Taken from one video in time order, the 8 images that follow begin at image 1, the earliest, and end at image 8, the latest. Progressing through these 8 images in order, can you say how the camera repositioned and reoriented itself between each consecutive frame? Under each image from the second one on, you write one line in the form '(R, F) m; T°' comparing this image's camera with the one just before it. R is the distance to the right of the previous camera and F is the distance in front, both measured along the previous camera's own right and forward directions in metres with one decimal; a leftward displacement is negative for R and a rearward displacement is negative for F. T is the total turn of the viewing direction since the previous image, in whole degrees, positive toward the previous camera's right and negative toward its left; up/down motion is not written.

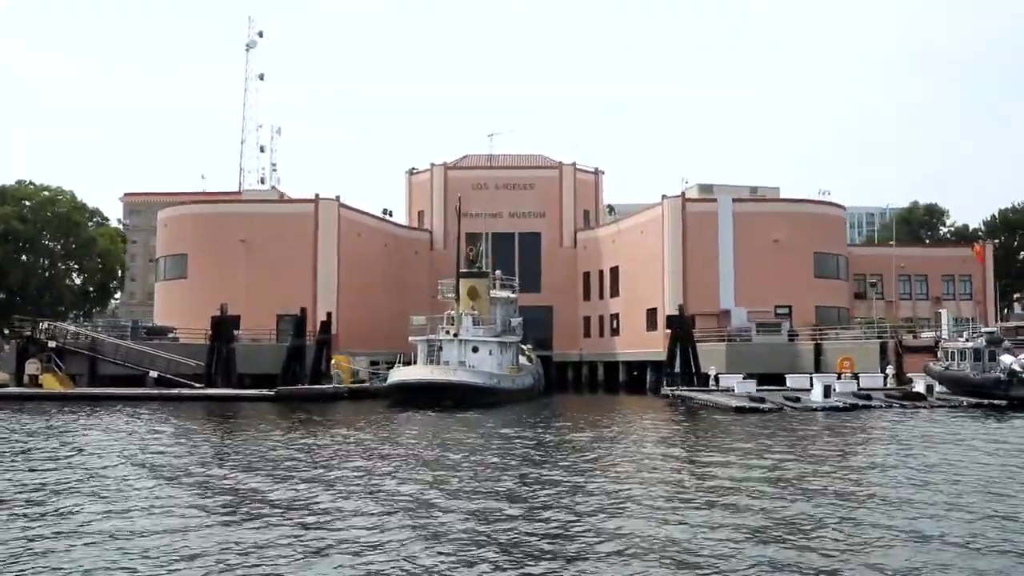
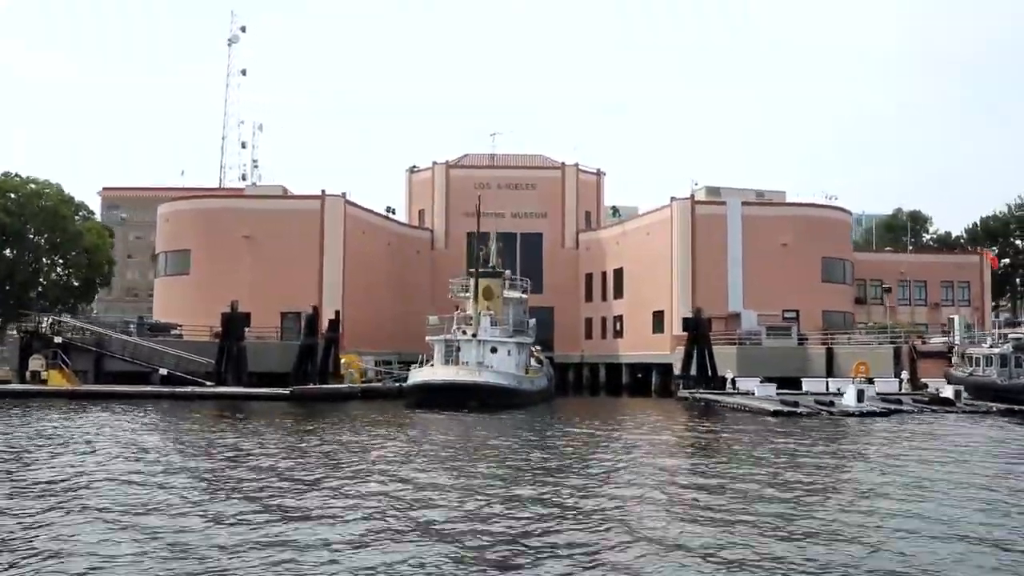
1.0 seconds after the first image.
(-1.9, +0.4) m; +2°
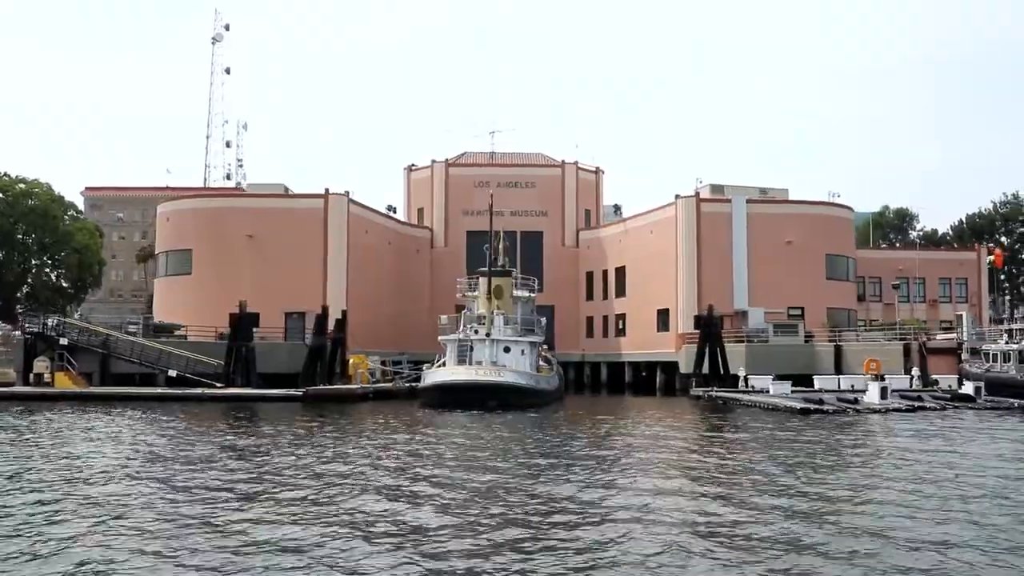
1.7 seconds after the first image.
(-1.3, +0.3) m; +1°
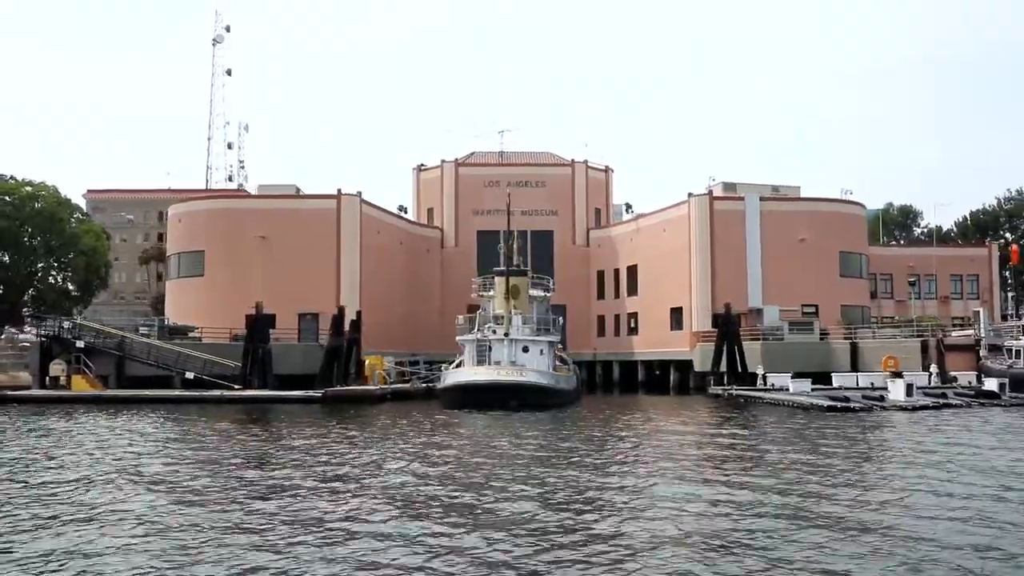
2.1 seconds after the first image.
(-0.8, +0.1) m; 0°
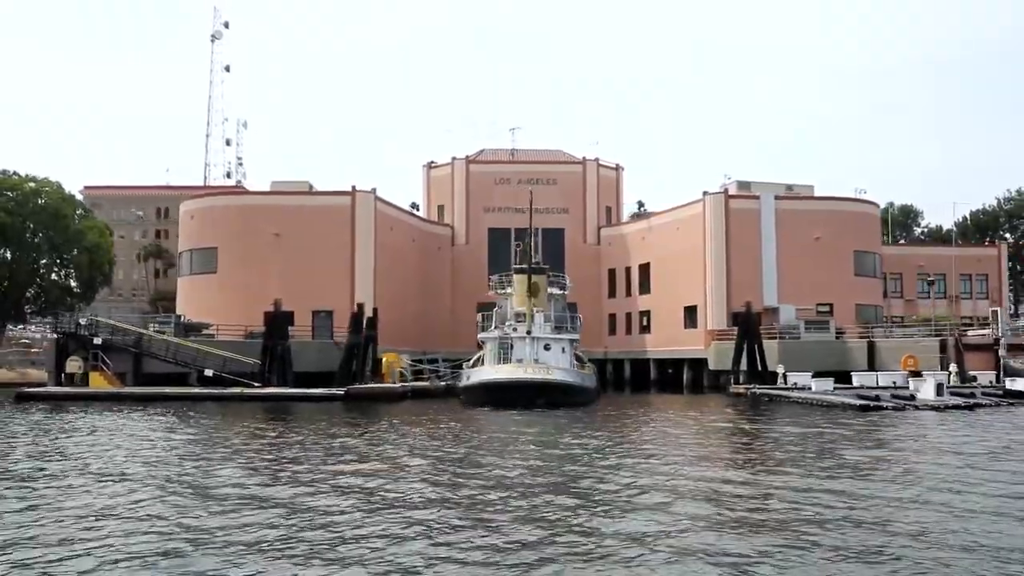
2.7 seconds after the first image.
(-1.1, +0.2) m; 0°
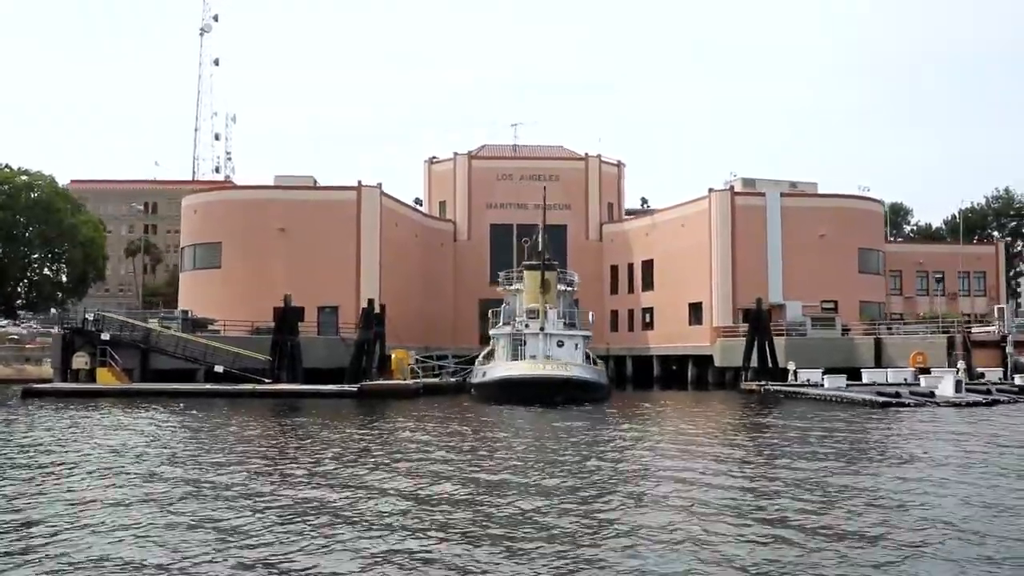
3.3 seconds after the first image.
(-1.1, +0.2) m; +1°
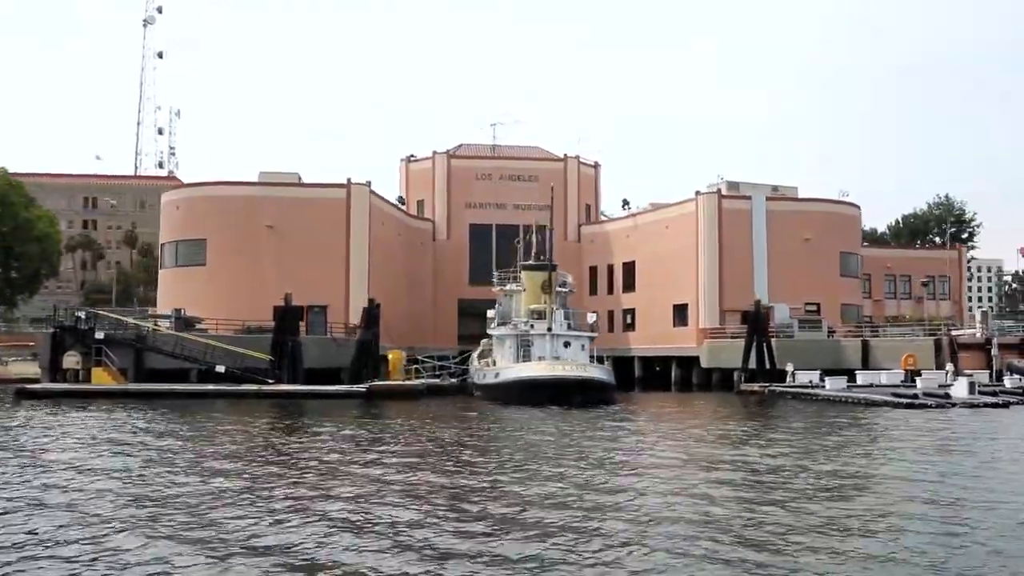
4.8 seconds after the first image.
(-2.9, +0.3) m; +4°
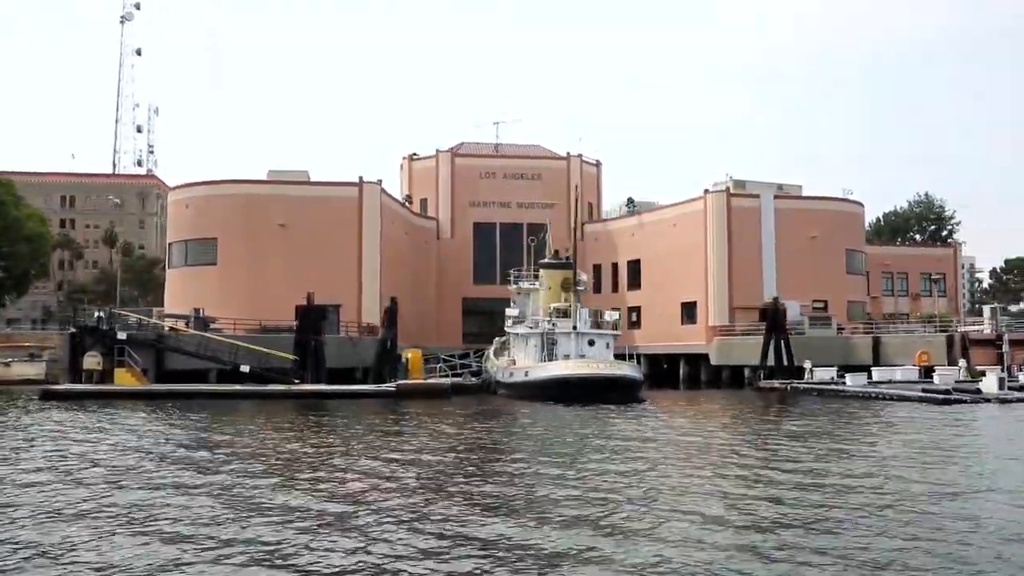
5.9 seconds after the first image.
(-2.1, 0.0) m; +2°
